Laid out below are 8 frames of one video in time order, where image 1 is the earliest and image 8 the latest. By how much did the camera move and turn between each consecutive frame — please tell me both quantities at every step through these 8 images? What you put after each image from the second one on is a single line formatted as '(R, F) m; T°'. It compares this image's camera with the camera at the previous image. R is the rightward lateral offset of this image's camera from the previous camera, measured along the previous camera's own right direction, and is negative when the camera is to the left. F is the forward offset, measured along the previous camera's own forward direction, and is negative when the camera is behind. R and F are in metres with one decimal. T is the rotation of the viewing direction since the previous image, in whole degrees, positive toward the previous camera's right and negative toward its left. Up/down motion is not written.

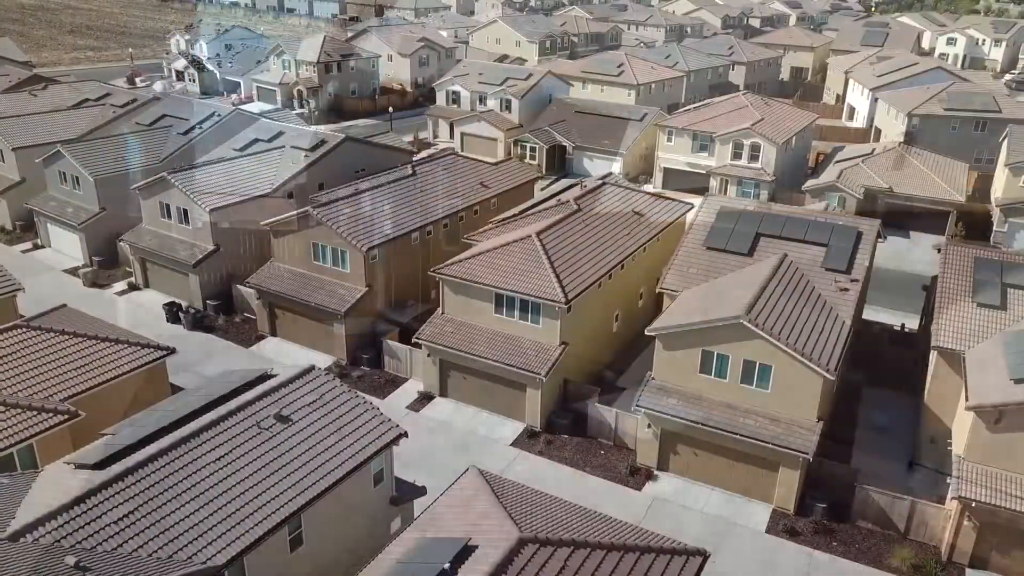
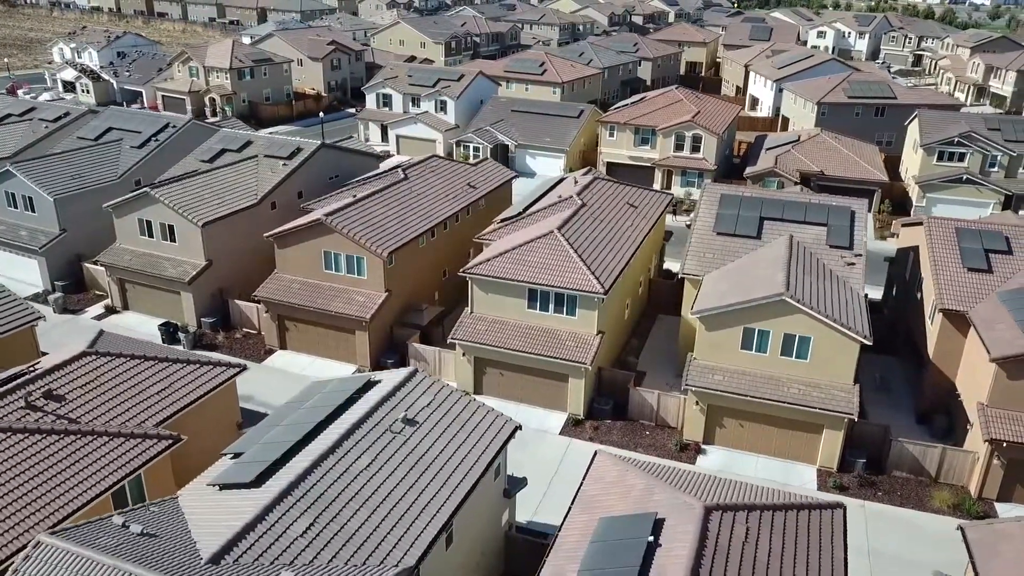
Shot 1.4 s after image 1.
(-5.1, -0.3) m; +9°
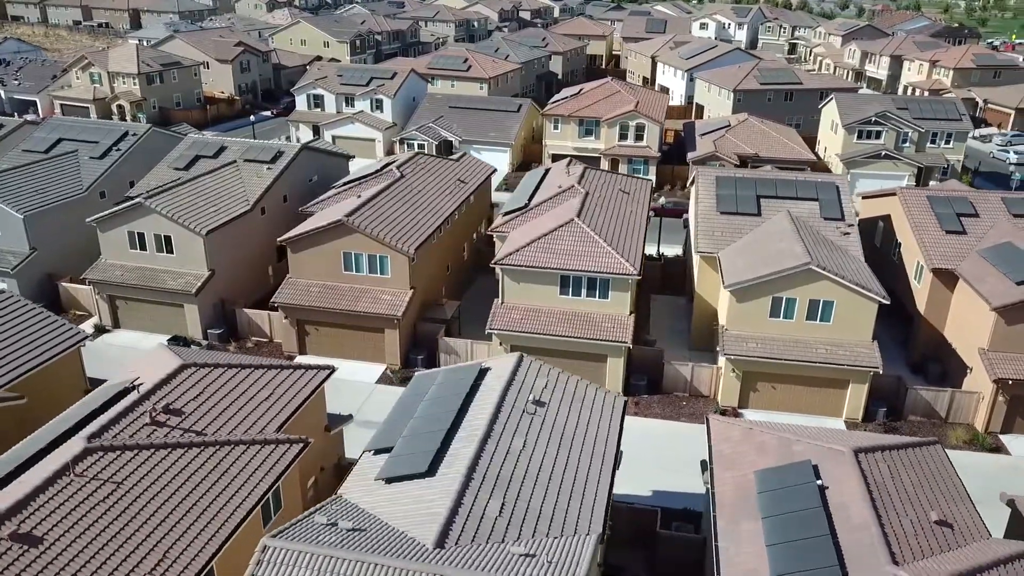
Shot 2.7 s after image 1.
(-5.3, -0.4) m; +9°
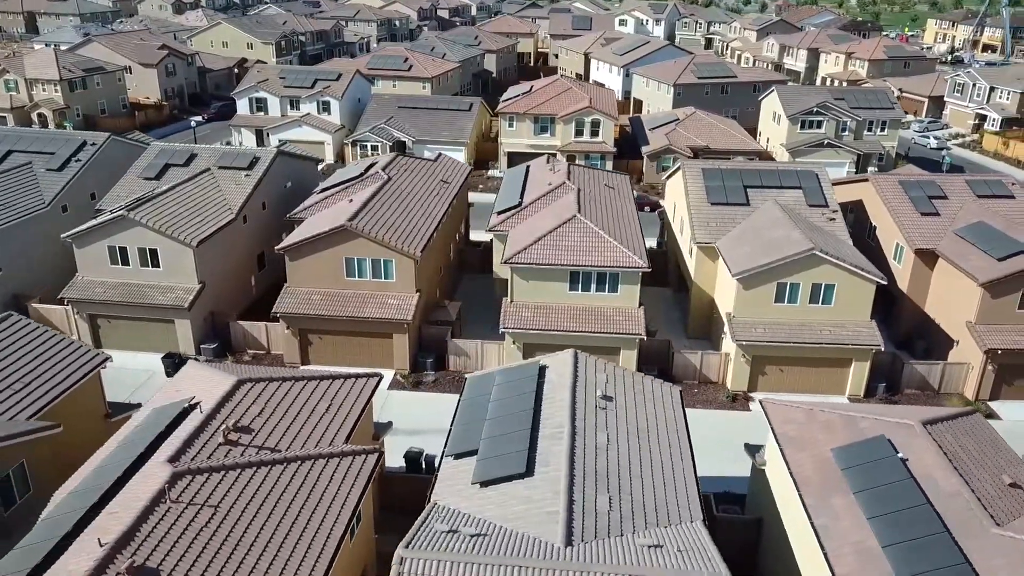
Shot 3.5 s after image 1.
(-3.4, +0.1) m; +6°
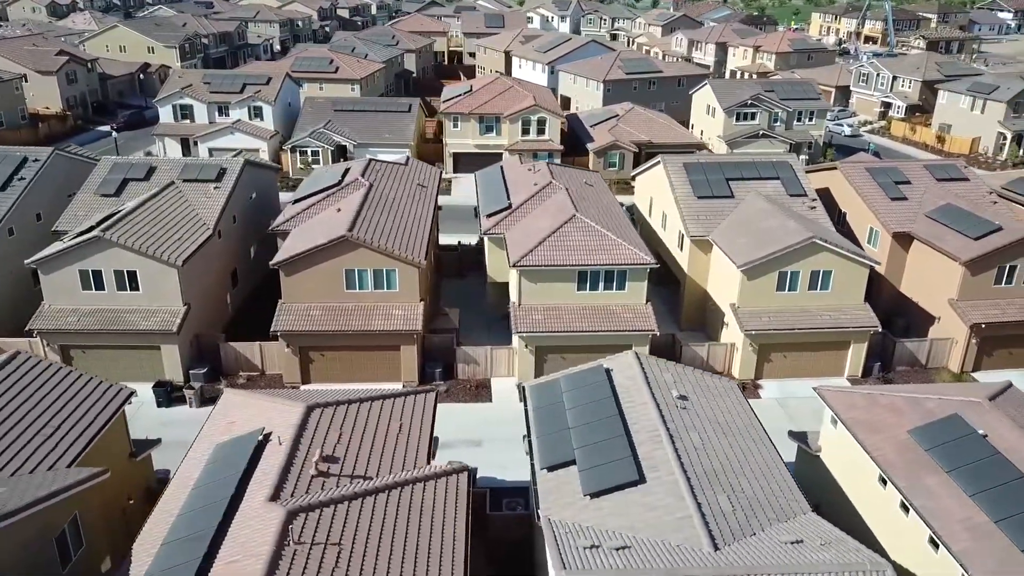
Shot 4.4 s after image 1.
(-3.9, +0.6) m; +7°
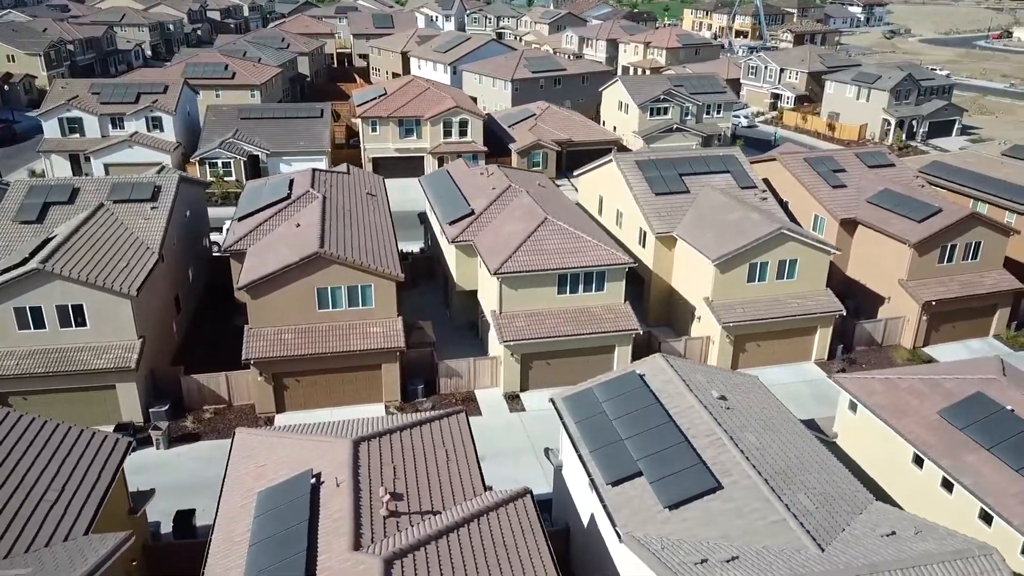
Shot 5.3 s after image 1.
(-3.4, +0.9) m; +8°
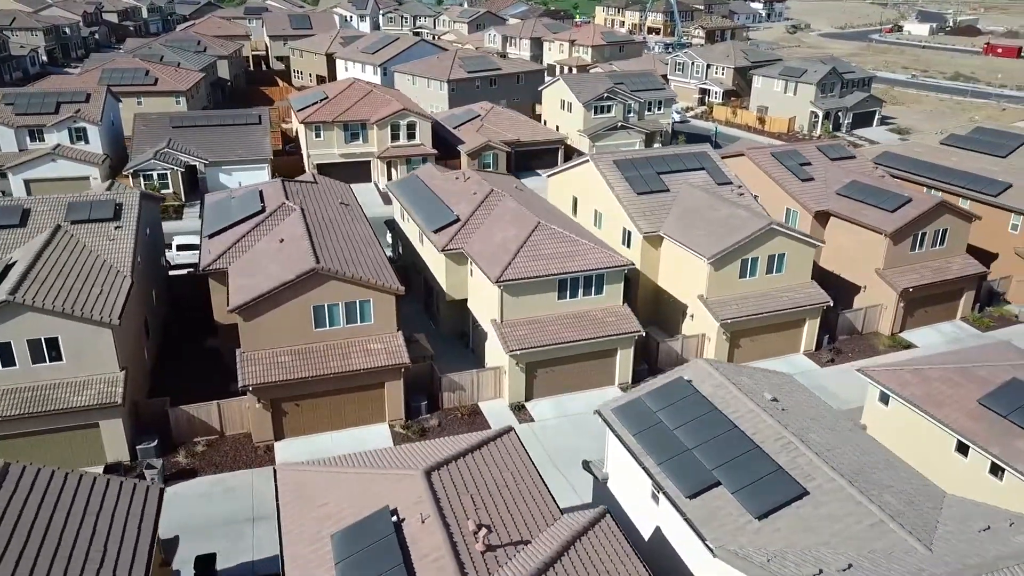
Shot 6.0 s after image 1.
(-3.0, +0.9) m; +6°
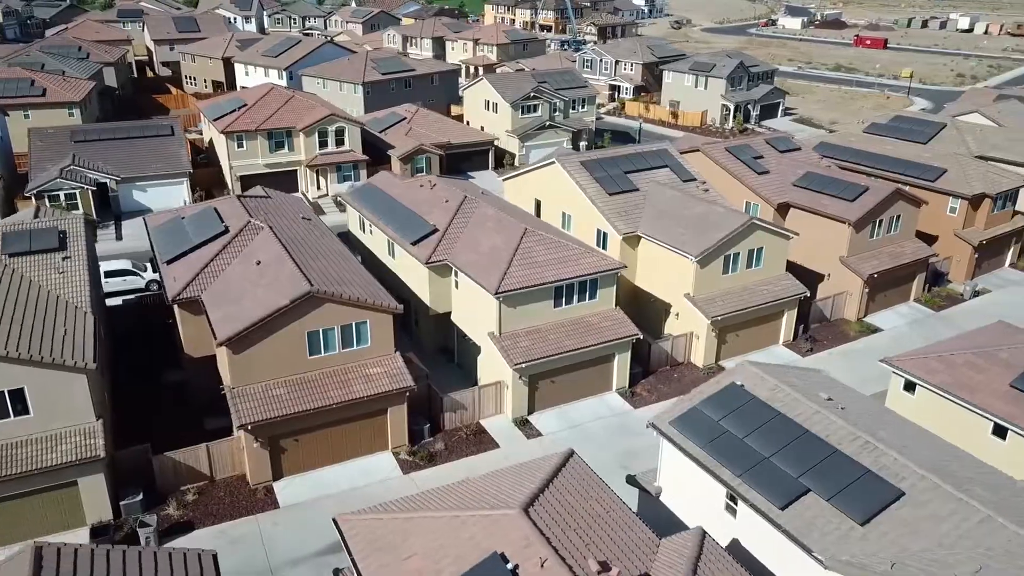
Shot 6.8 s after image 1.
(-3.5, +1.3) m; +8°
